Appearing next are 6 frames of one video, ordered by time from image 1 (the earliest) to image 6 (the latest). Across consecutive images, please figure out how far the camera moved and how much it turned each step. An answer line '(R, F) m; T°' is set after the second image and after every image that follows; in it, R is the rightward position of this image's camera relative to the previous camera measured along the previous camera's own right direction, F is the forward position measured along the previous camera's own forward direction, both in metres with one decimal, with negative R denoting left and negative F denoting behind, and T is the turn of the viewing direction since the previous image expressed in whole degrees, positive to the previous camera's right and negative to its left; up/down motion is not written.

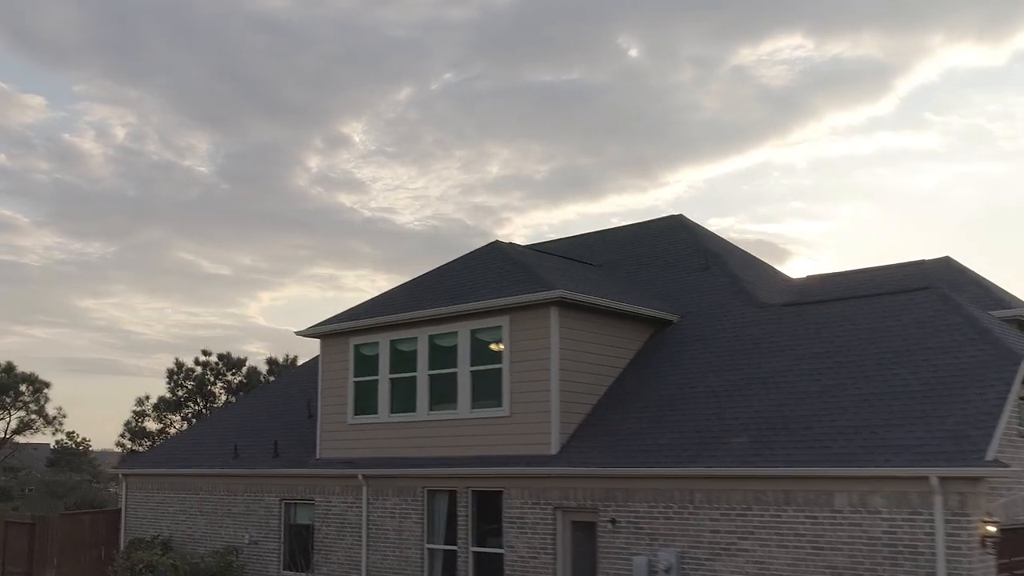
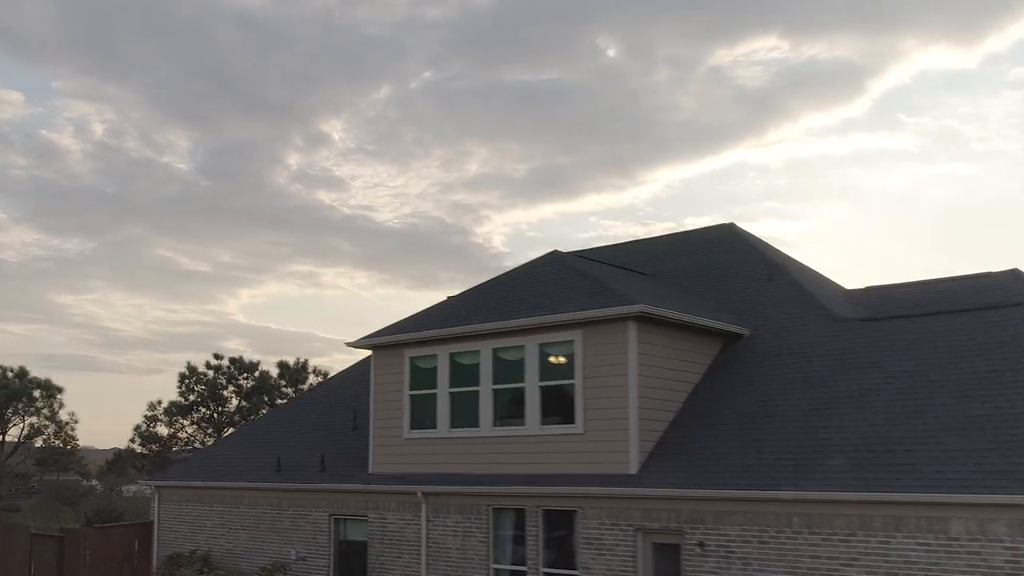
(-1.0, +0.3) m; +1°
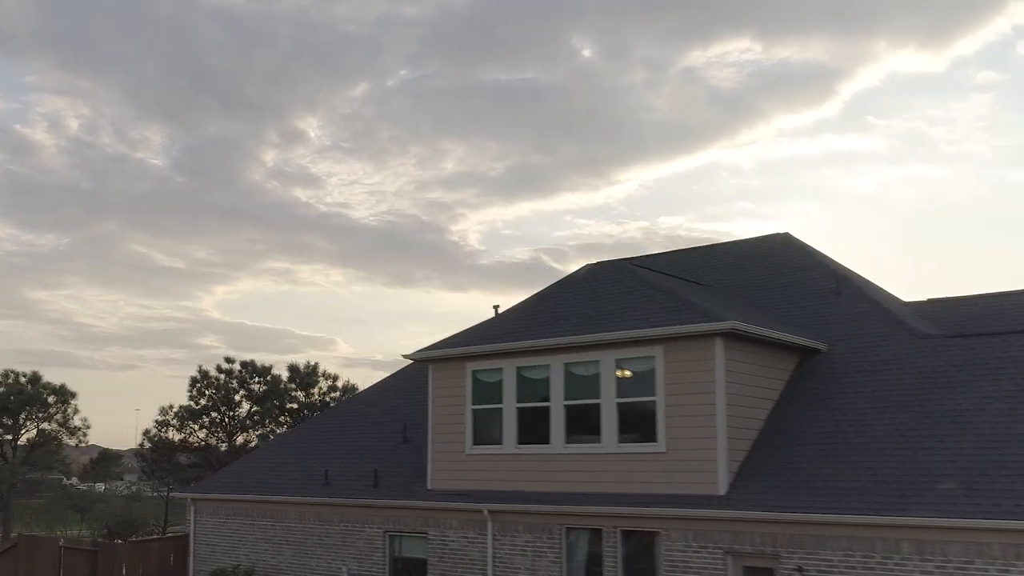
(-1.1, +0.4) m; +2°
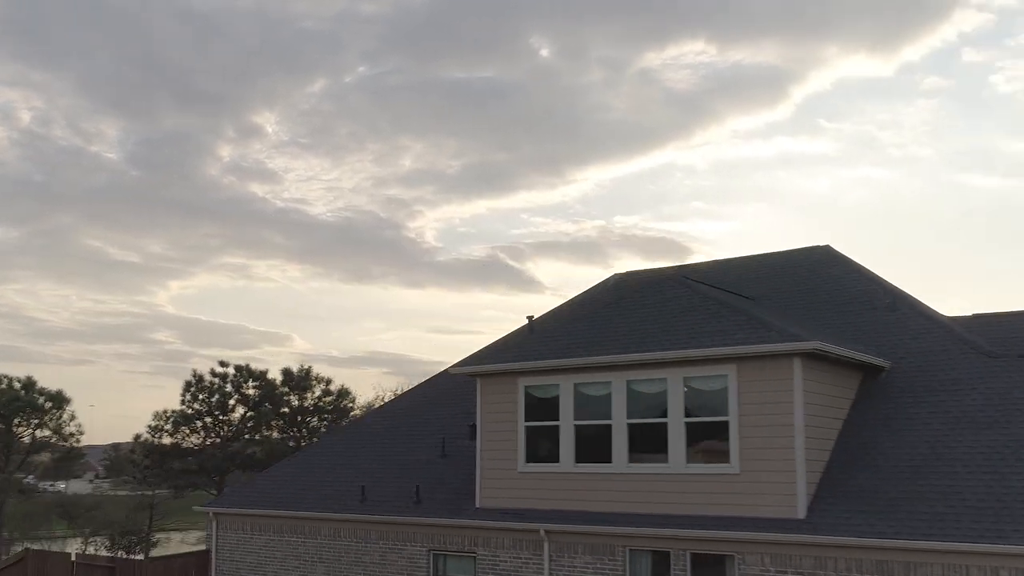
(-1.2, +0.4) m; +3°
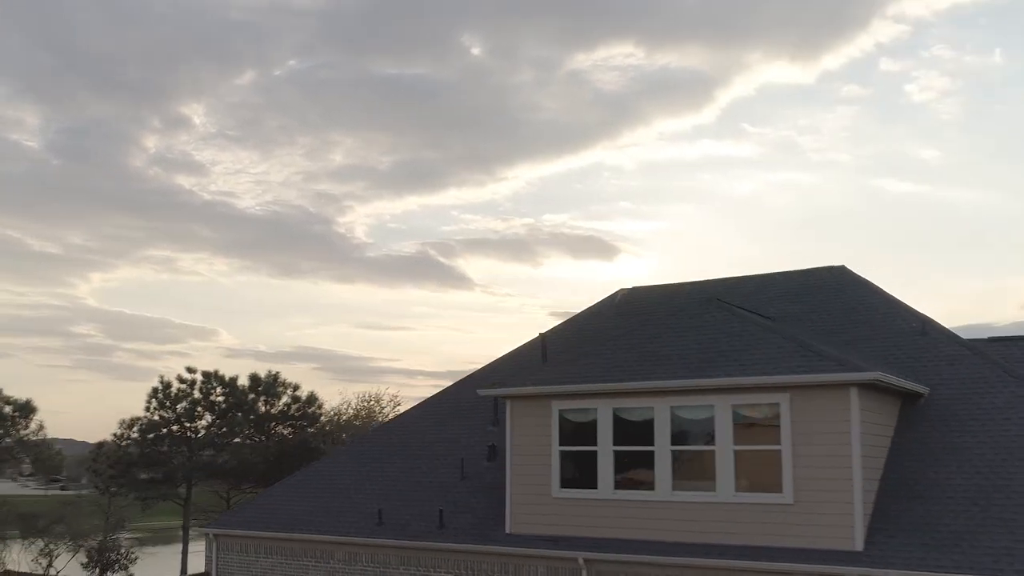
(-1.2, +0.4) m; +4°
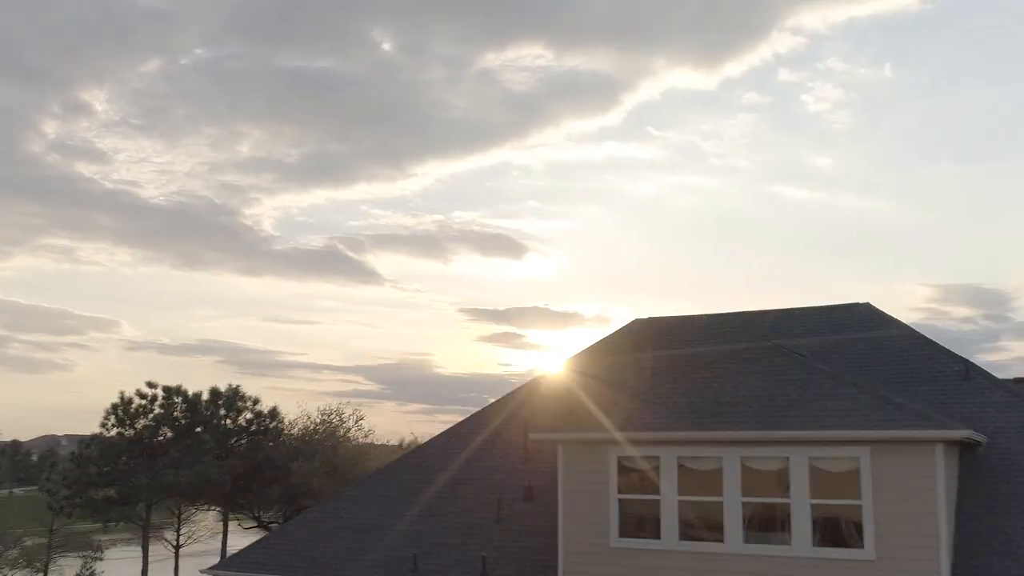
(-2.6, -1.1) m; +6°
